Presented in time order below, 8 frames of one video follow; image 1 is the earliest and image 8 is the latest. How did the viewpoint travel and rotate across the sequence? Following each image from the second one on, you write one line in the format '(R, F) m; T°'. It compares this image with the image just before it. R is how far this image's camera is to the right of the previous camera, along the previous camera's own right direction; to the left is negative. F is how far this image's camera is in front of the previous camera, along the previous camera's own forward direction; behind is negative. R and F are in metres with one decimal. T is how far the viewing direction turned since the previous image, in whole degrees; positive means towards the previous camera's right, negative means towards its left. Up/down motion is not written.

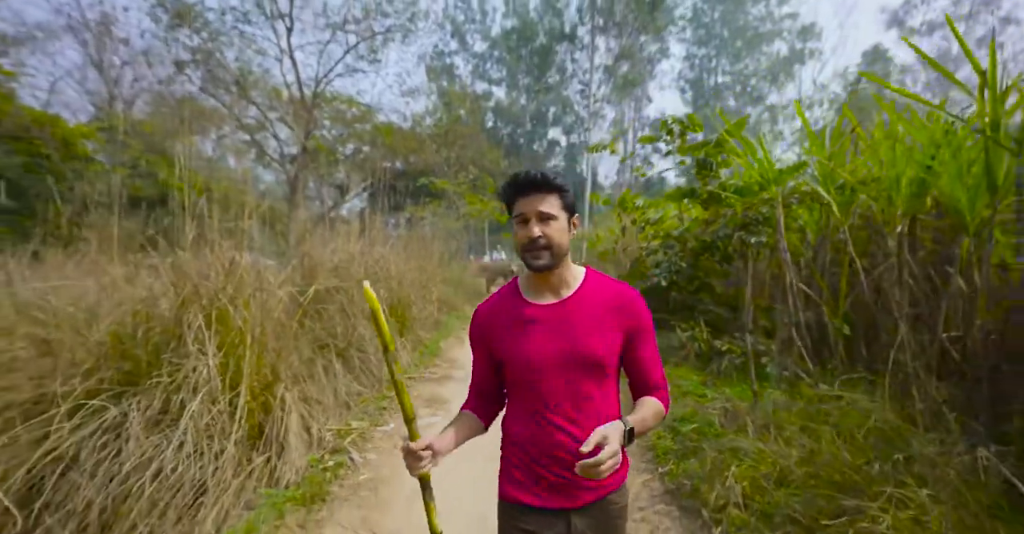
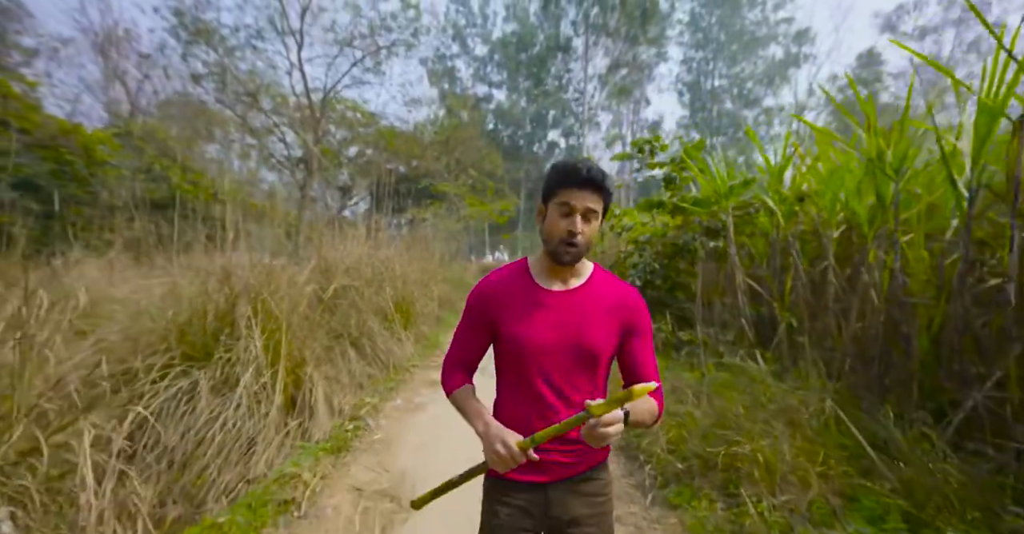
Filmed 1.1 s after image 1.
(+0.1, -0.6) m; 0°
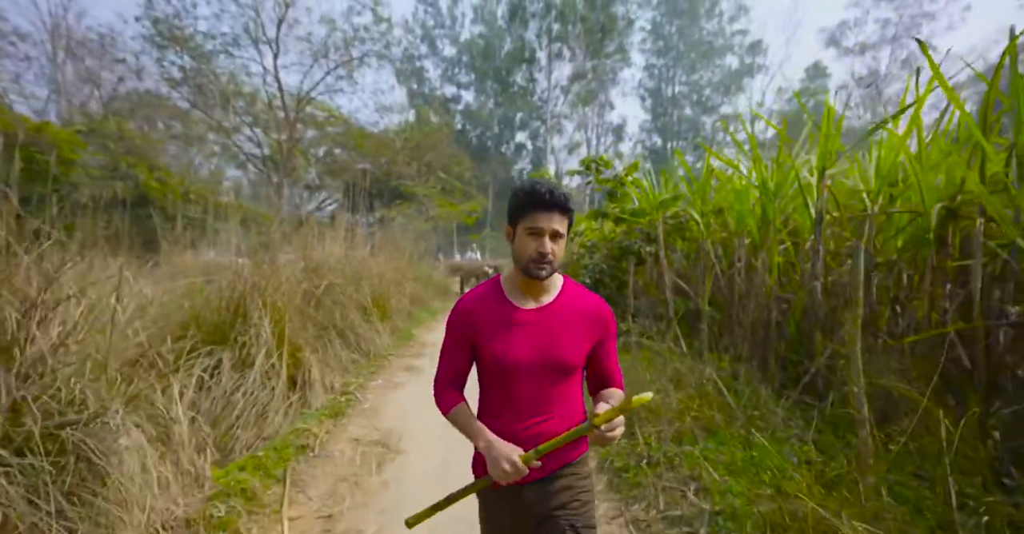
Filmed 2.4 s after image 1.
(0.0, -0.8) m; +4°
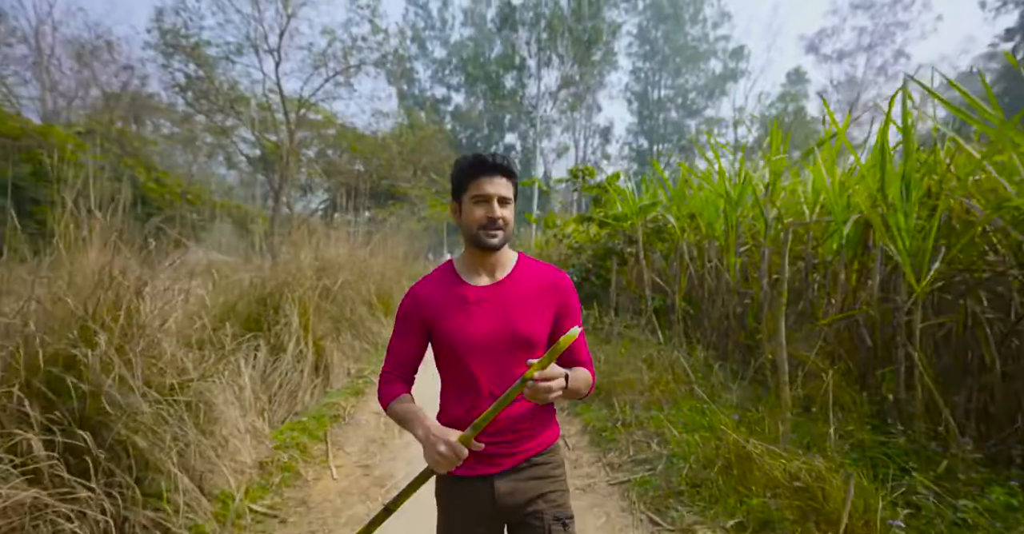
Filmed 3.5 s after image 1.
(-0.1, -0.6) m; +1°
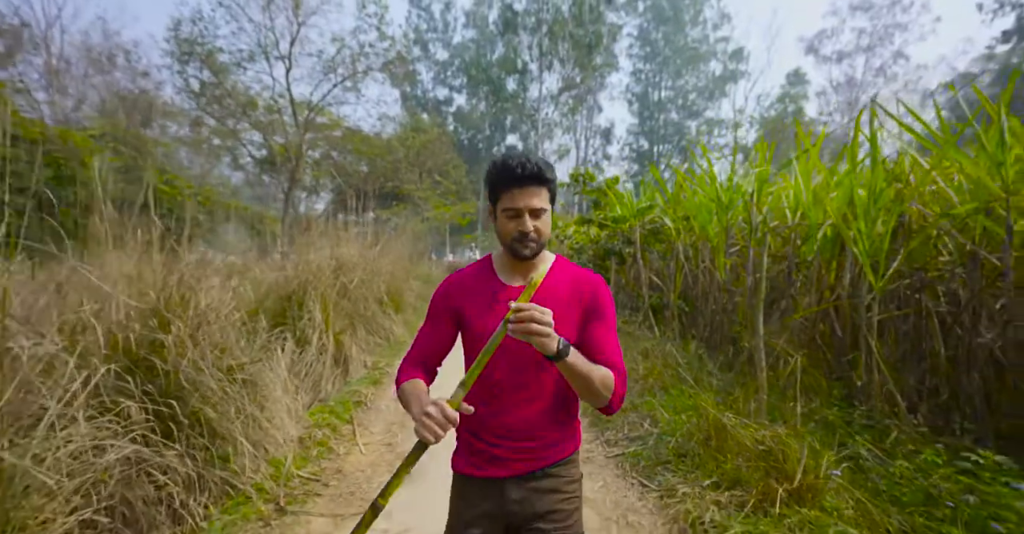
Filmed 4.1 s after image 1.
(0.0, -0.3) m; 0°
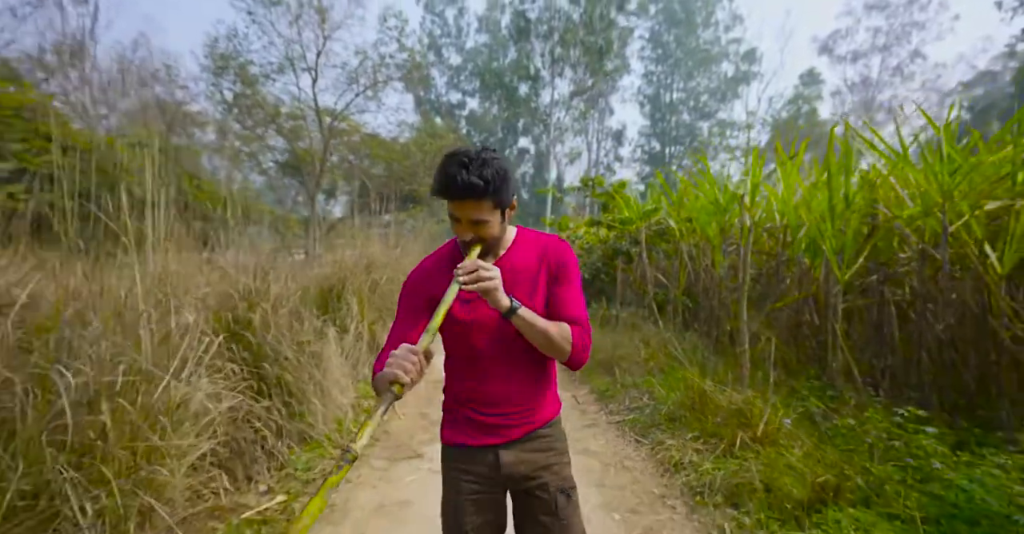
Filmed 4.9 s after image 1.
(0.0, -0.5) m; -1°
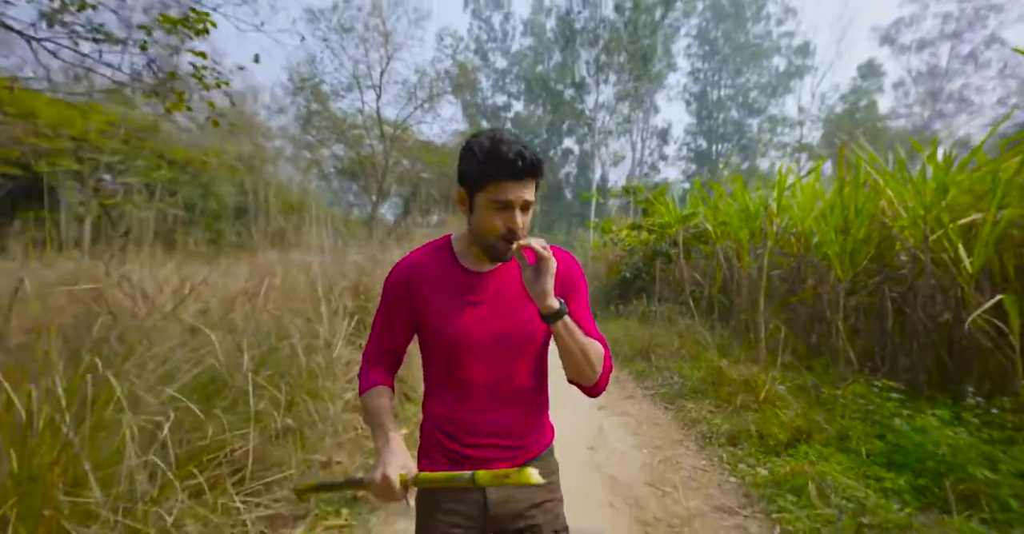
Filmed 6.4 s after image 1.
(-0.1, -0.8) m; -5°
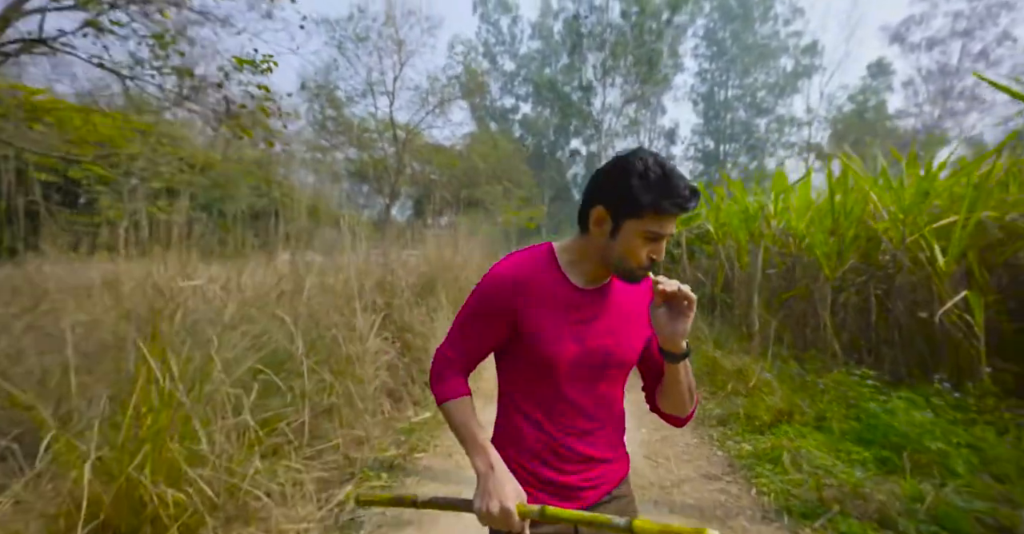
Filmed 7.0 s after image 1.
(0.0, -0.3) m; -1°
